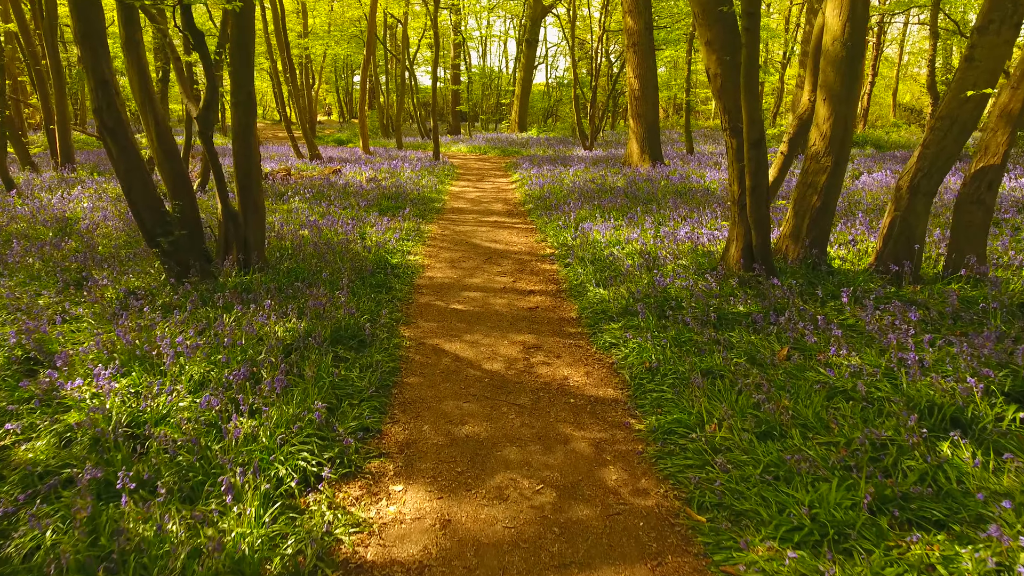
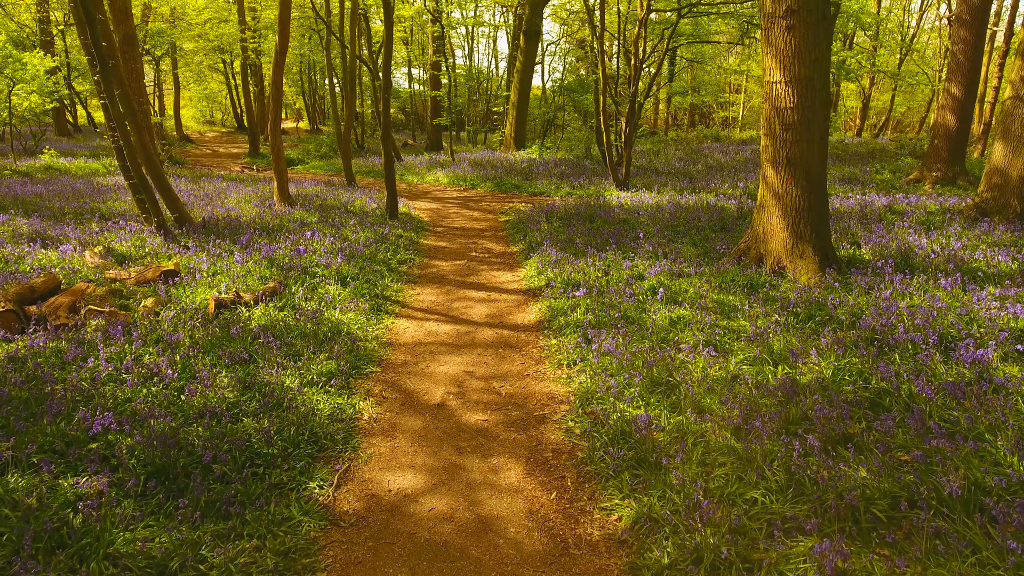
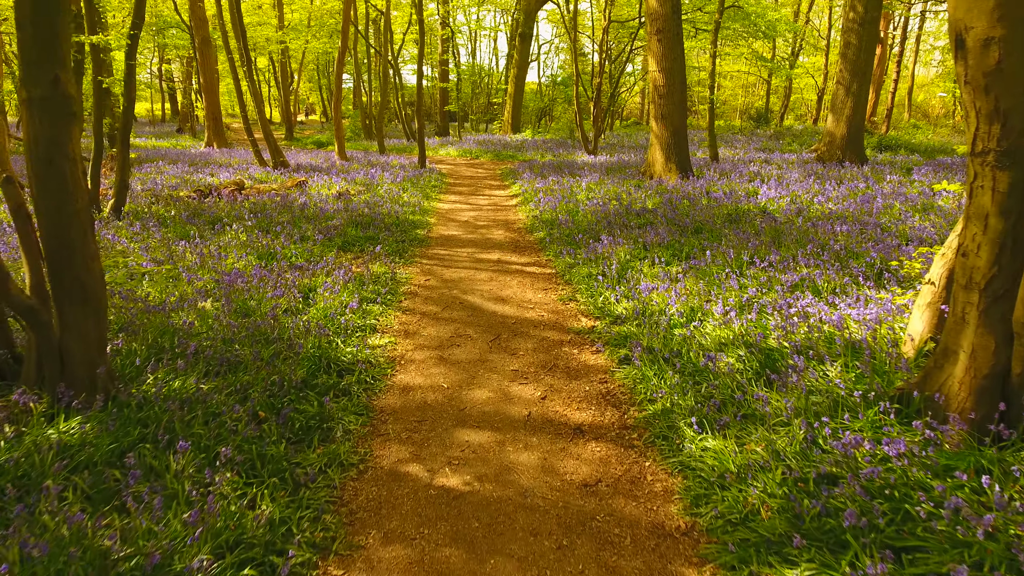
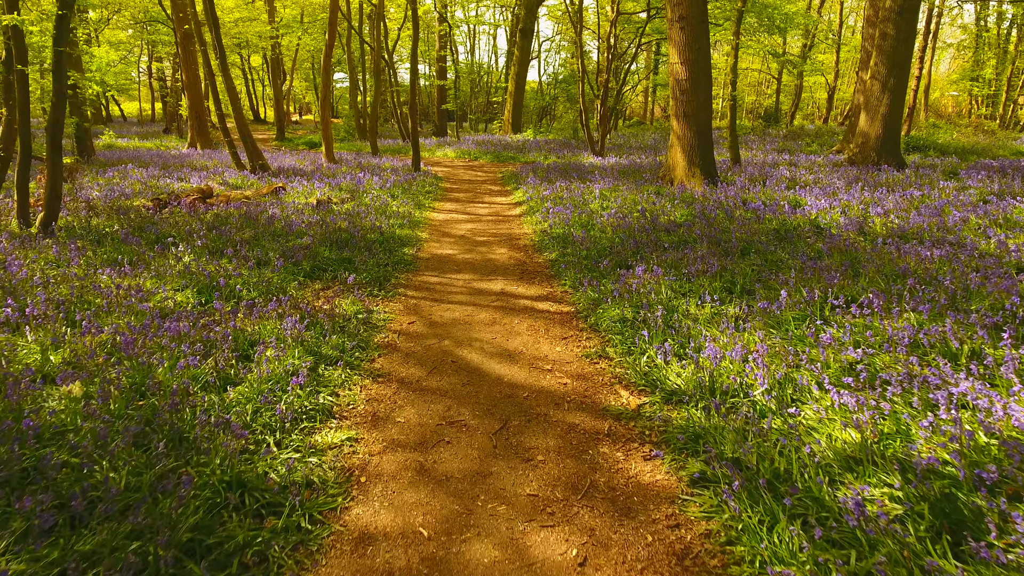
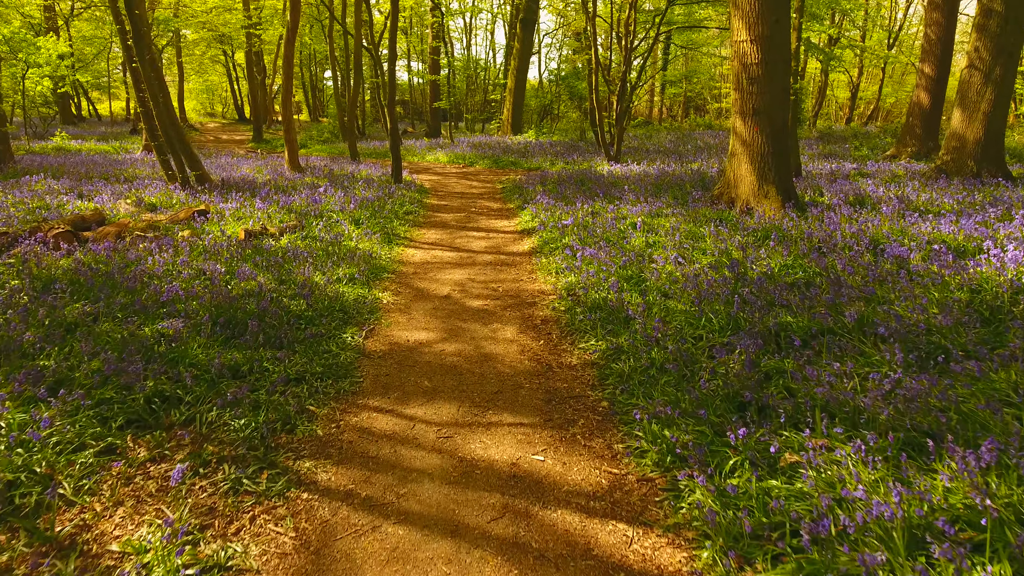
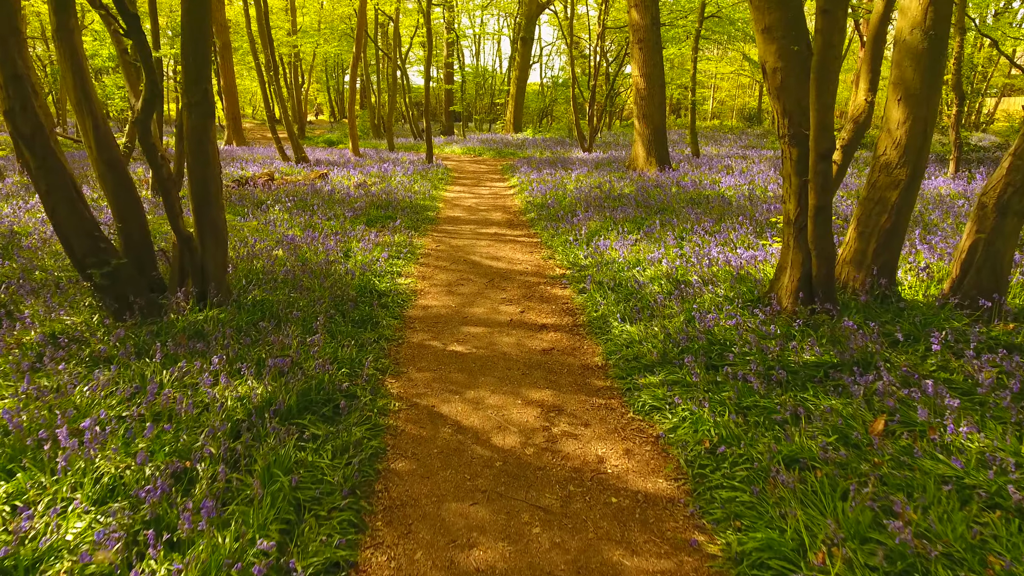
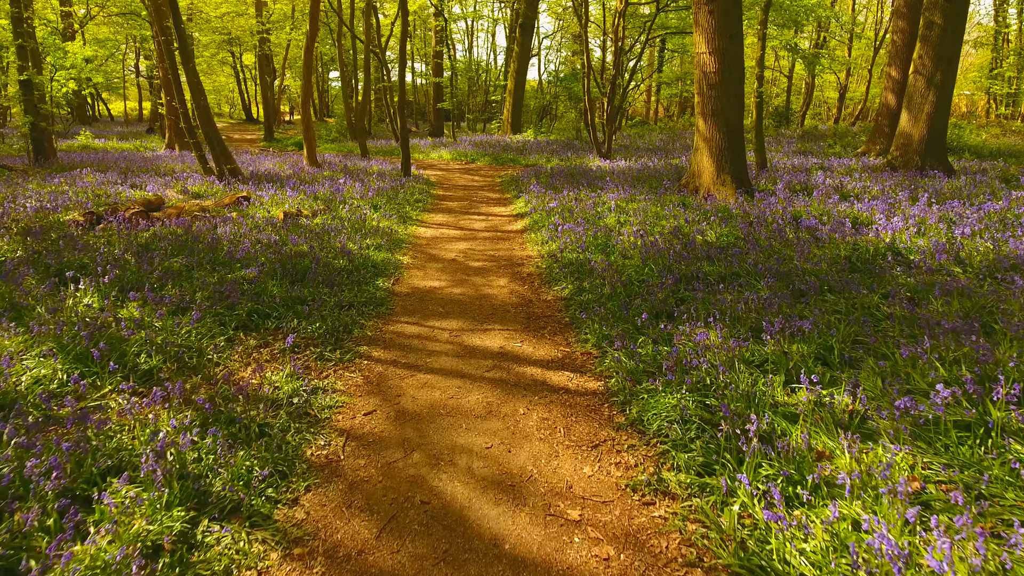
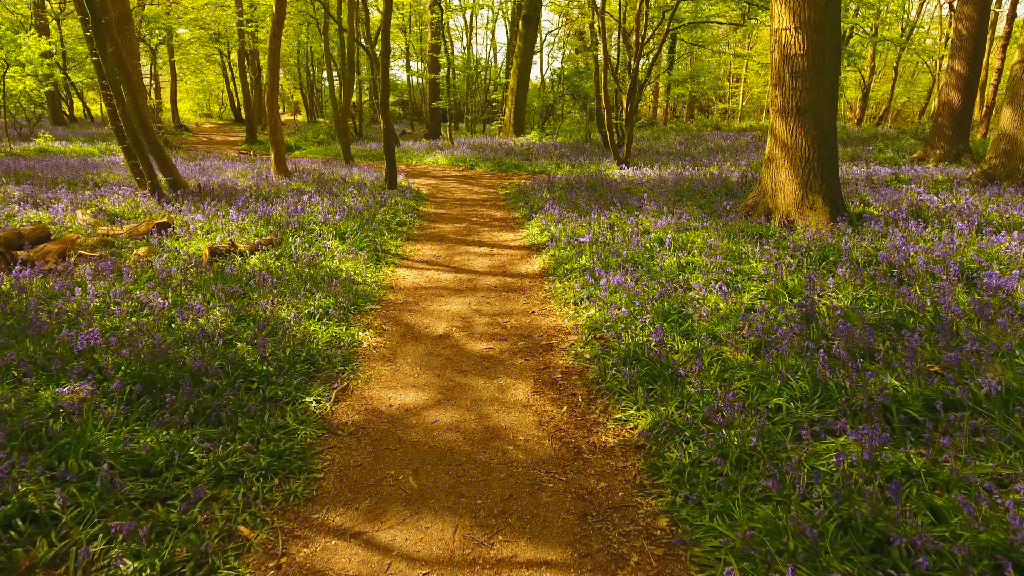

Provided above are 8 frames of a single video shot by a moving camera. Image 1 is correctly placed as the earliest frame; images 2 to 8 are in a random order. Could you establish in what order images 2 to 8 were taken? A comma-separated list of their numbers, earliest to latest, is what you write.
6, 3, 4, 7, 5, 8, 2
